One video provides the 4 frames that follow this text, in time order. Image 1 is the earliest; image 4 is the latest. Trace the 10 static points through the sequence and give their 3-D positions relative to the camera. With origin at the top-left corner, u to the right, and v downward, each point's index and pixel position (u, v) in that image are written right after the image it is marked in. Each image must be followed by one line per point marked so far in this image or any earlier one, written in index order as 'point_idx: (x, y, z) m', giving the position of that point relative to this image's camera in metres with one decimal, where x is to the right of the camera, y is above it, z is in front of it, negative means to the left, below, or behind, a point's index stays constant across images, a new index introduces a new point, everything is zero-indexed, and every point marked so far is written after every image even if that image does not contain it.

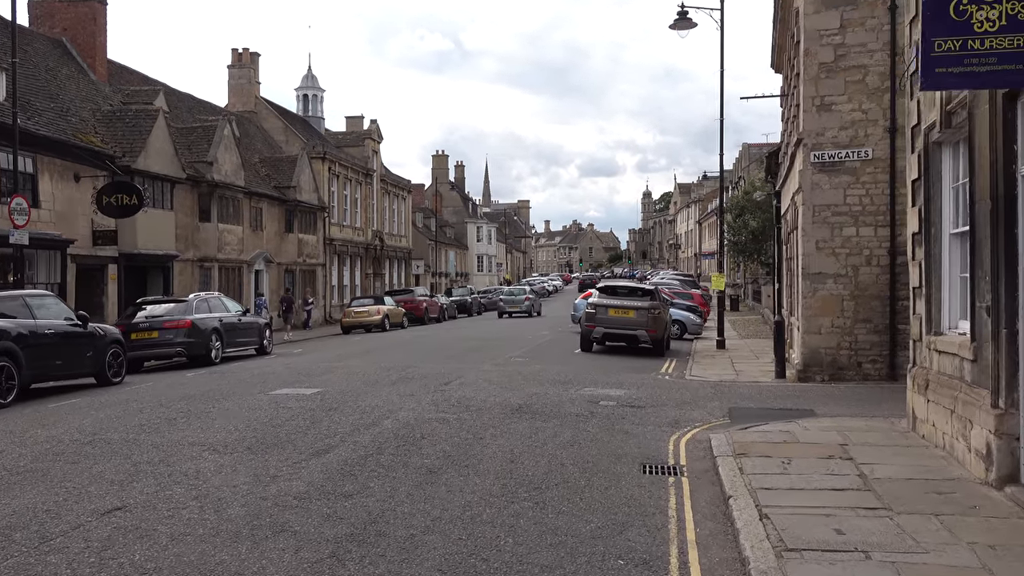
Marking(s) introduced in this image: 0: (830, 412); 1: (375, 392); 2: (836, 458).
0: (+4.1, -1.6, +10.8) m
1: (-2.0, -1.6, +12.4) m
2: (+2.9, -1.5, +7.6) m
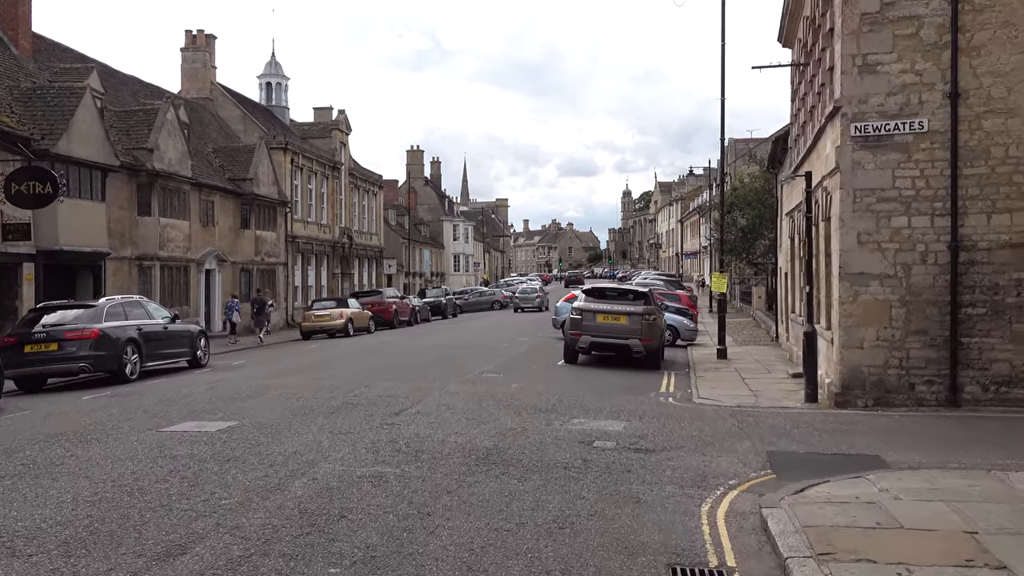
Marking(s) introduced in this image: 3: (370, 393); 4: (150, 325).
0: (+3.7, -1.7, +8.0) m
1: (-2.4, -1.6, +9.5) m
2: (+2.7, -1.6, +4.8) m
3: (-2.2, -1.6, +12.7) m
4: (-7.4, -0.8, +17.1) m
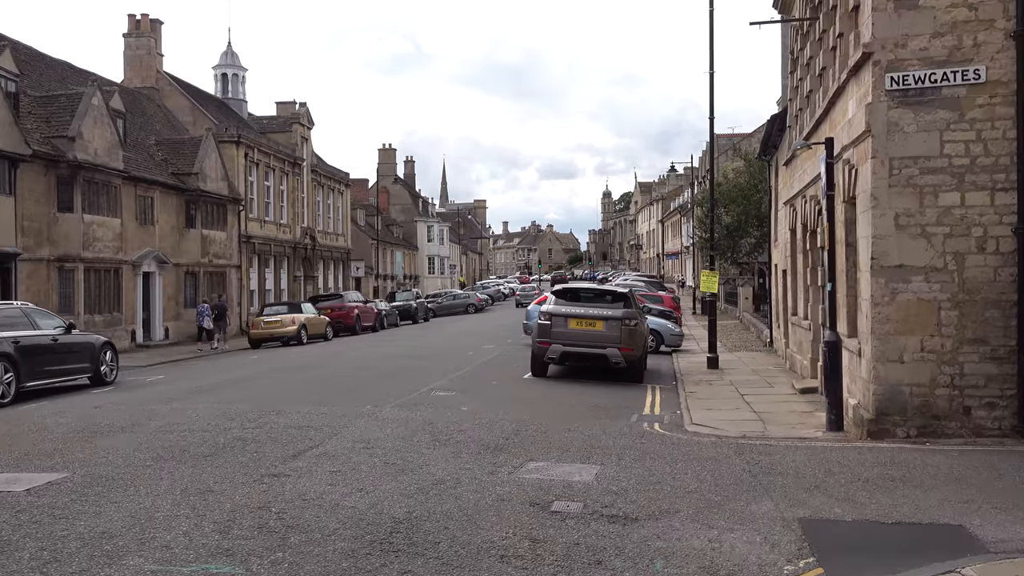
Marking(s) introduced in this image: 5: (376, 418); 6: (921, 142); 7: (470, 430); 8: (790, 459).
0: (+3.2, -1.6, +5.4) m
1: (-3.0, -1.6, +6.8) m
2: (+2.2, -1.5, +2.2) m
3: (-2.8, -1.6, +10.0) m
4: (-8.1, -0.8, +14.3) m
5: (-1.7, -1.6, +10.4) m
6: (+4.3, +1.5, +8.8) m
7: (-0.5, -1.6, +9.5) m
8: (+2.6, -1.6, +7.9) m
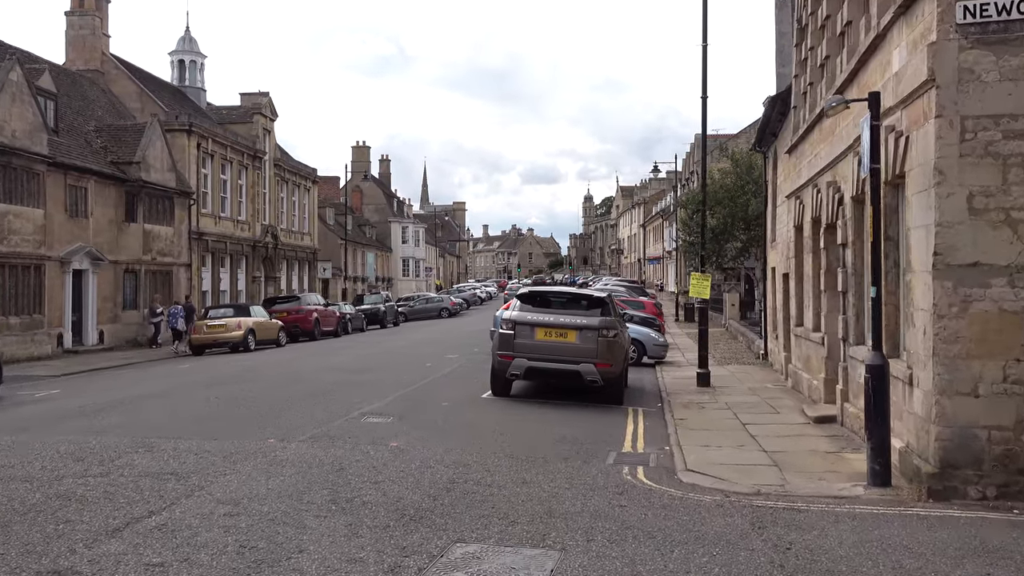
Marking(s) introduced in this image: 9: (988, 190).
0: (+2.7, -1.6, +3.0) m
1: (-3.5, -1.6, +4.2) m
2: (+1.8, -1.5, -0.2) m
3: (-3.4, -1.6, +7.5) m
4: (-8.8, -0.8, +11.6) m
5: (-2.3, -1.6, +7.9) m
6: (+3.8, +1.5, +6.4) m
7: (-1.0, -1.6, +7.0) m
8: (+2.1, -1.6, +5.5) m
9: (+3.7, +0.7, +6.5) m
